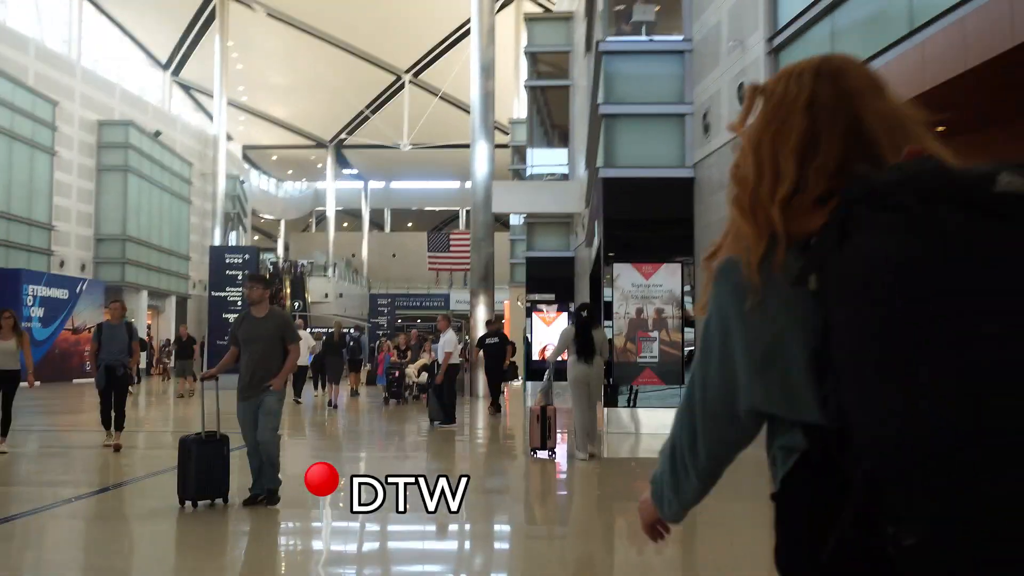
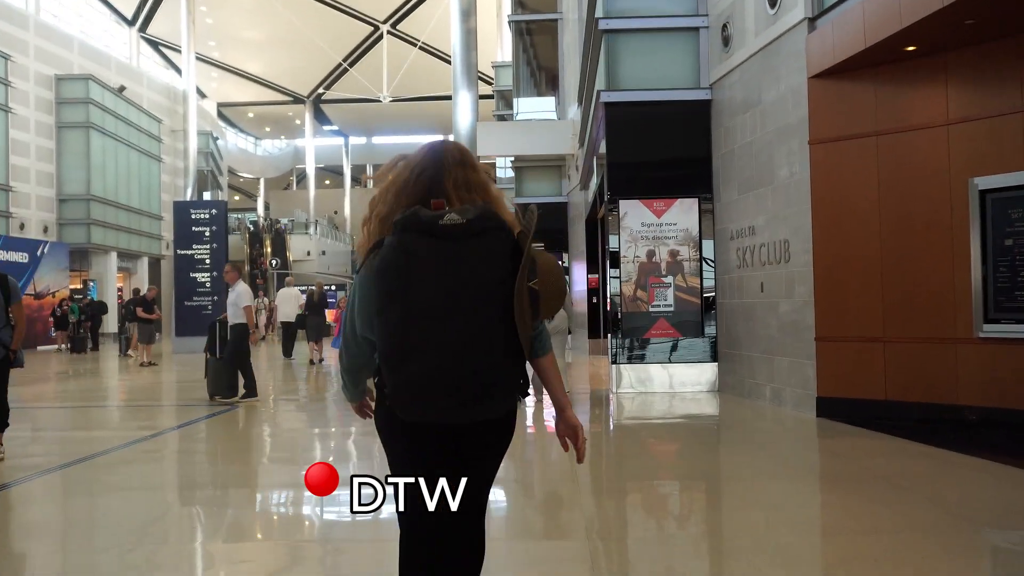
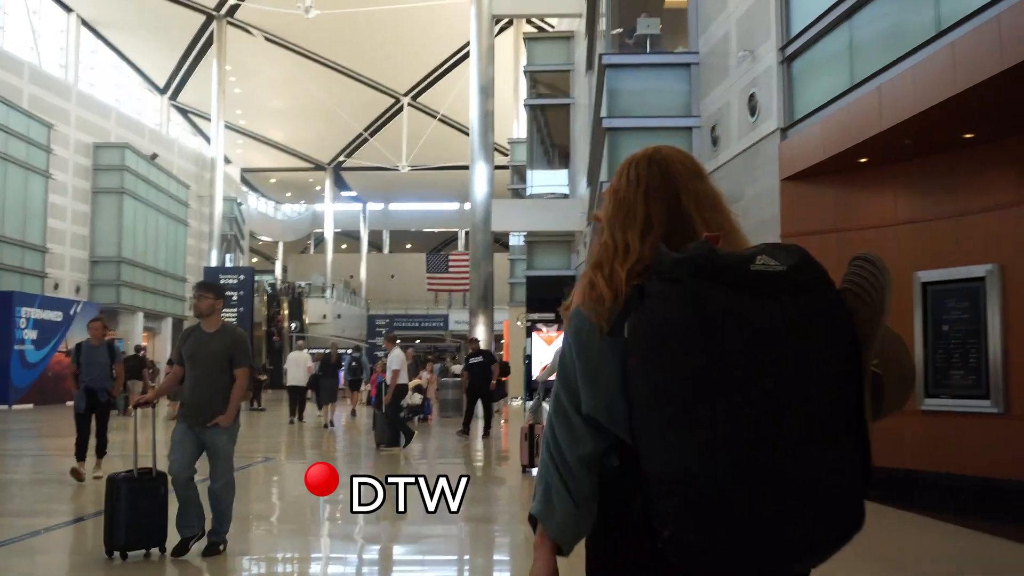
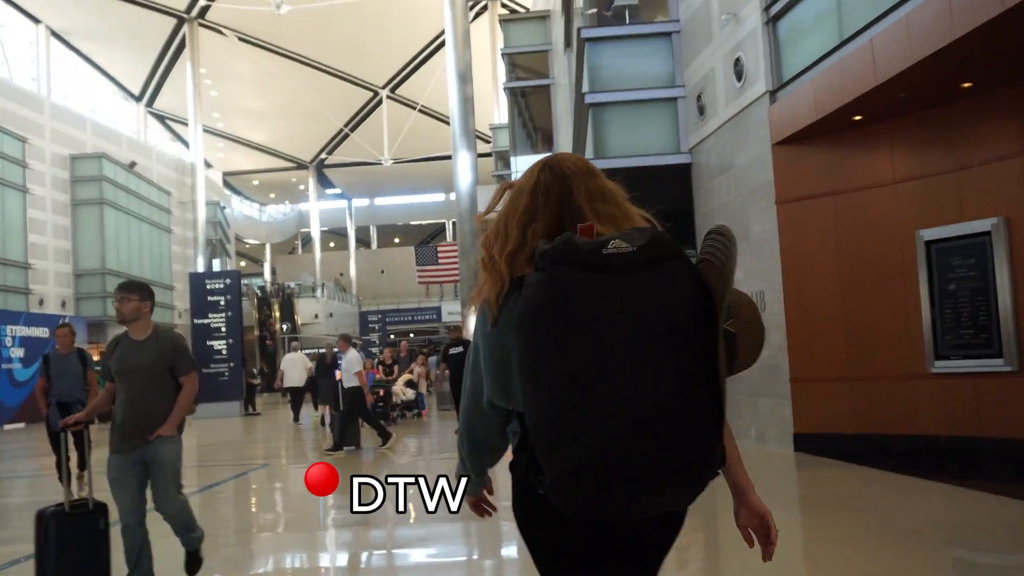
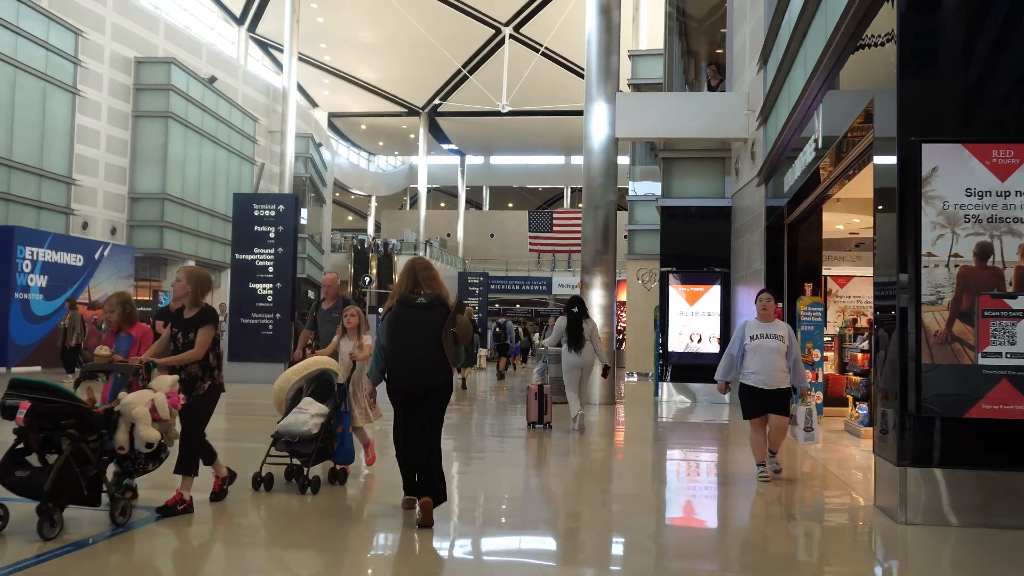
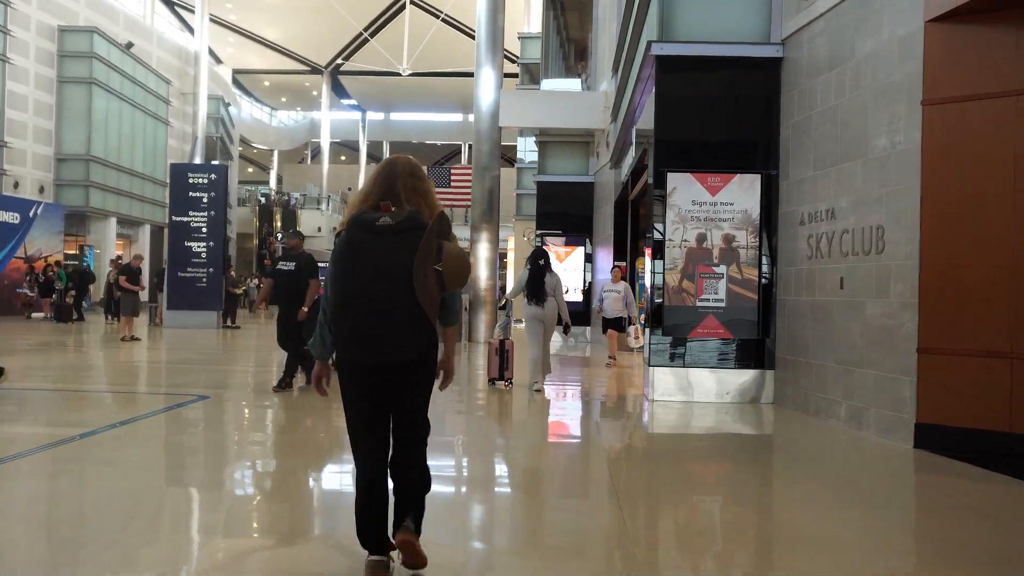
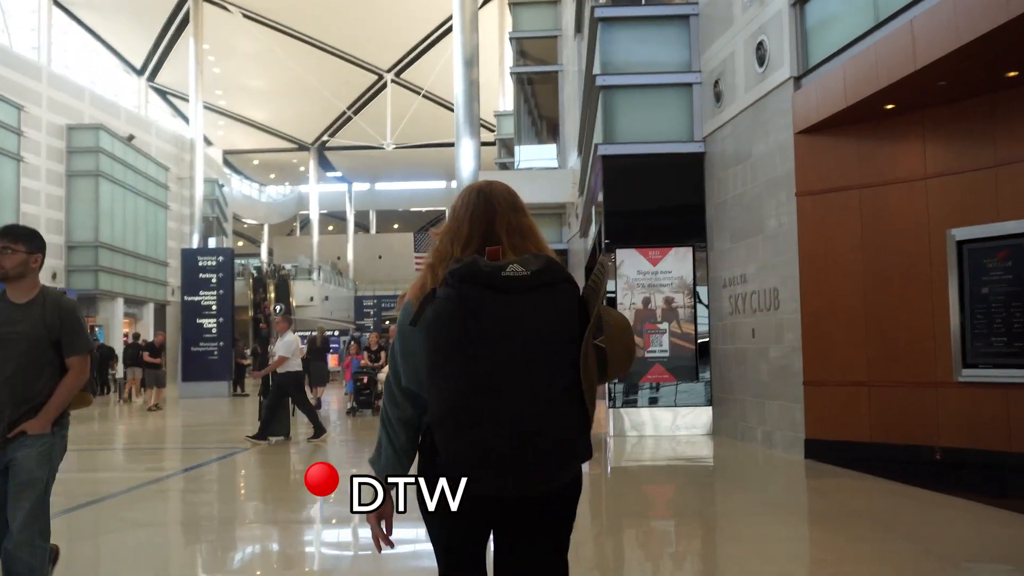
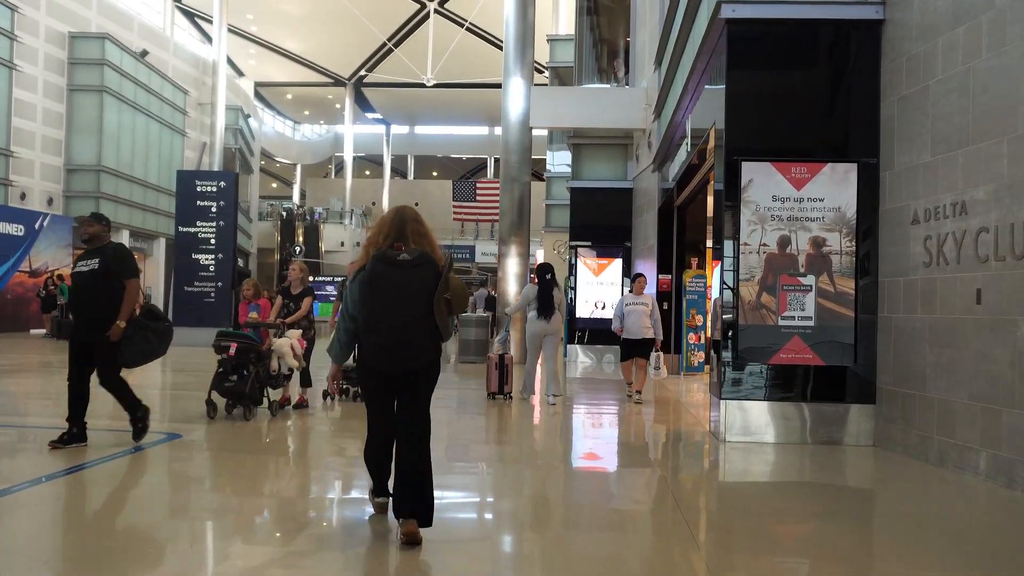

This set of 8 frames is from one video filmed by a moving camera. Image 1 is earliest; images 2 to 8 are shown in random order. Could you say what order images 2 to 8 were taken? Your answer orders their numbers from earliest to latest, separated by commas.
3, 4, 7, 2, 6, 8, 5
